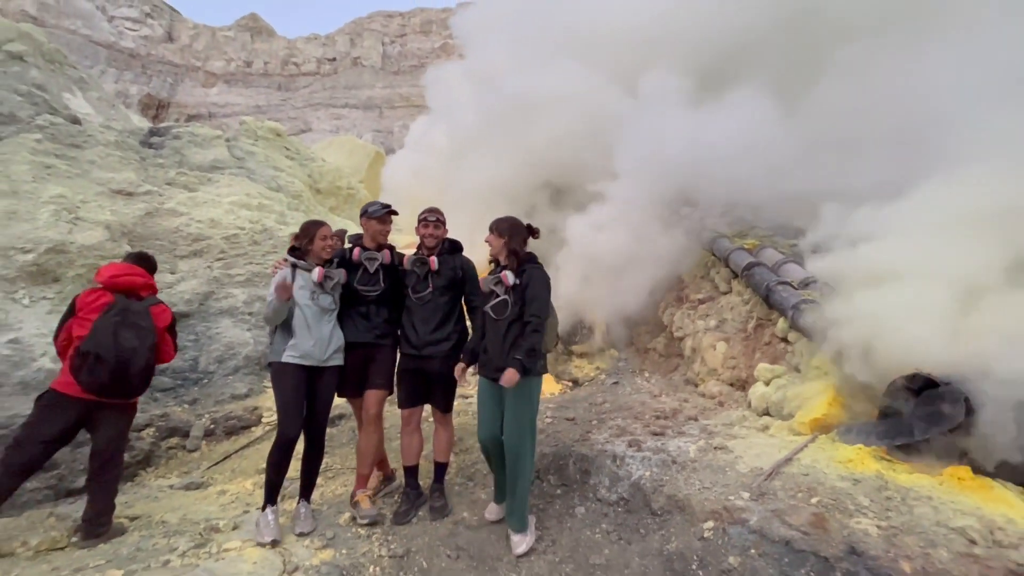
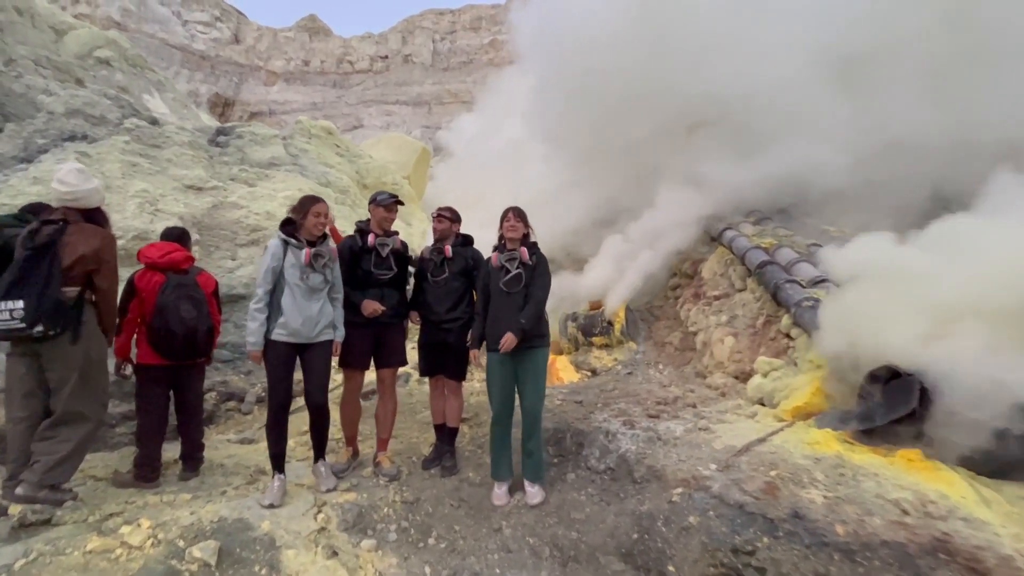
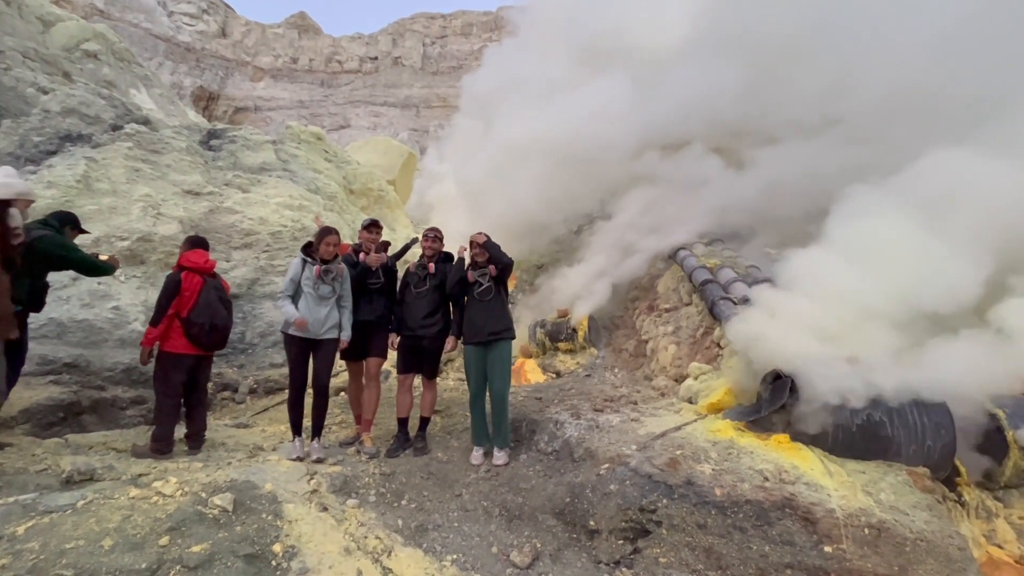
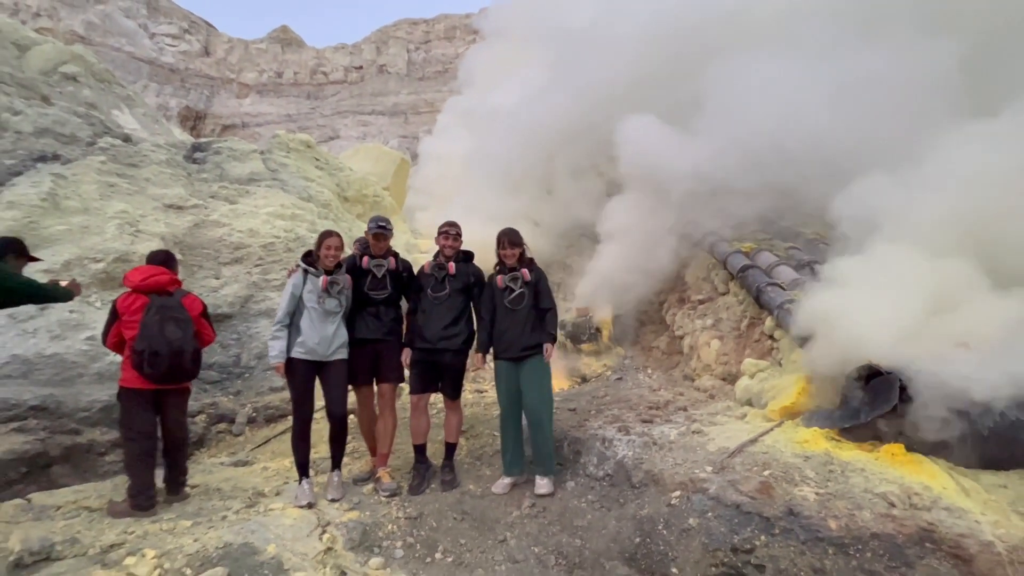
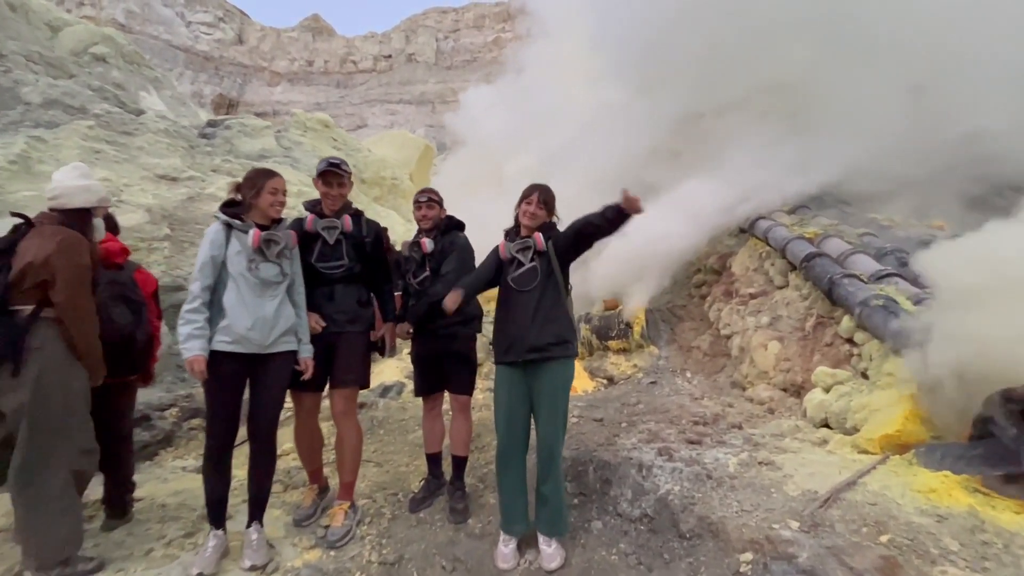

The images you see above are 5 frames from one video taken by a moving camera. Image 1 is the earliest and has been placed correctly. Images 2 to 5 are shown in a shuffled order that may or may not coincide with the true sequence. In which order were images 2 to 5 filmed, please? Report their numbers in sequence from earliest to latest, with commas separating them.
4, 3, 2, 5
